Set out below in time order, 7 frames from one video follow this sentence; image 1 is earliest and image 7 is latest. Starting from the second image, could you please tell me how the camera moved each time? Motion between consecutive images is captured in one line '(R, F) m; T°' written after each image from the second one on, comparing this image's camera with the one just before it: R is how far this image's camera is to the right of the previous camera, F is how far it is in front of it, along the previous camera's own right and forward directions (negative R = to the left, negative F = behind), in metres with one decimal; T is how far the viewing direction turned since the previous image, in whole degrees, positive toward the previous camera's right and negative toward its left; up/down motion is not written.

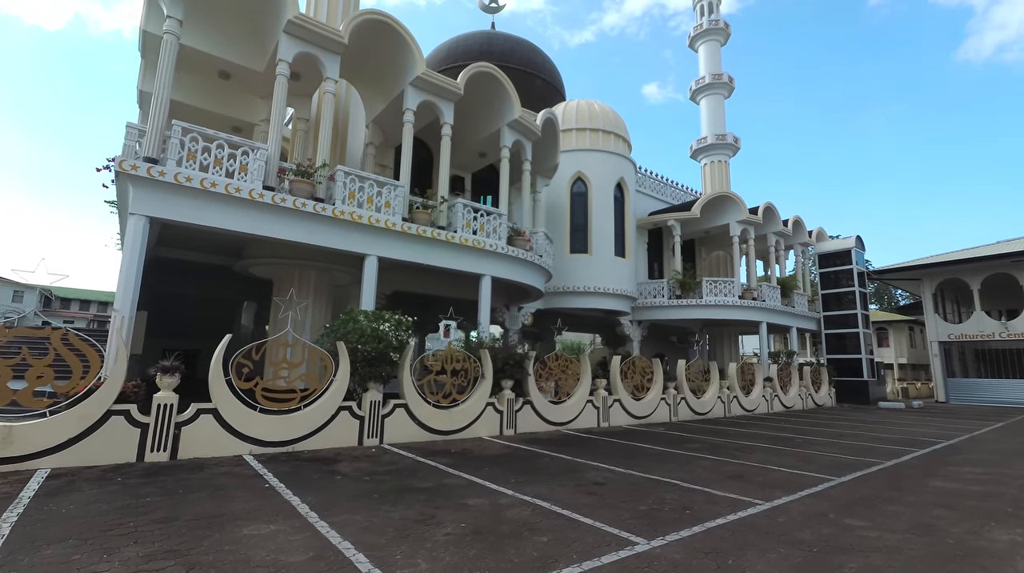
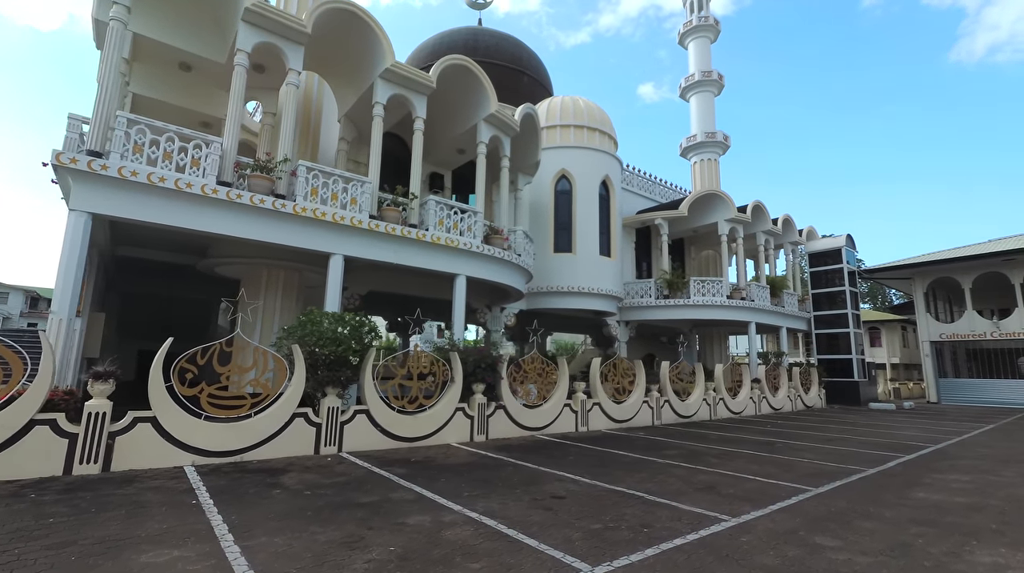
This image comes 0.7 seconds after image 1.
(+0.5, +0.4) m; 0°
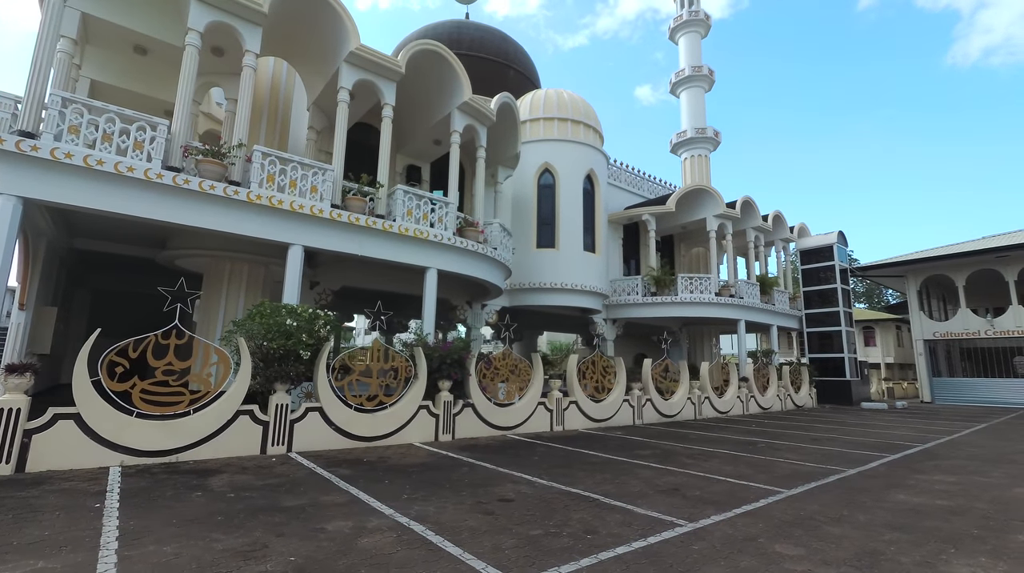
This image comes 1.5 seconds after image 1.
(+0.5, +0.4) m; 0°
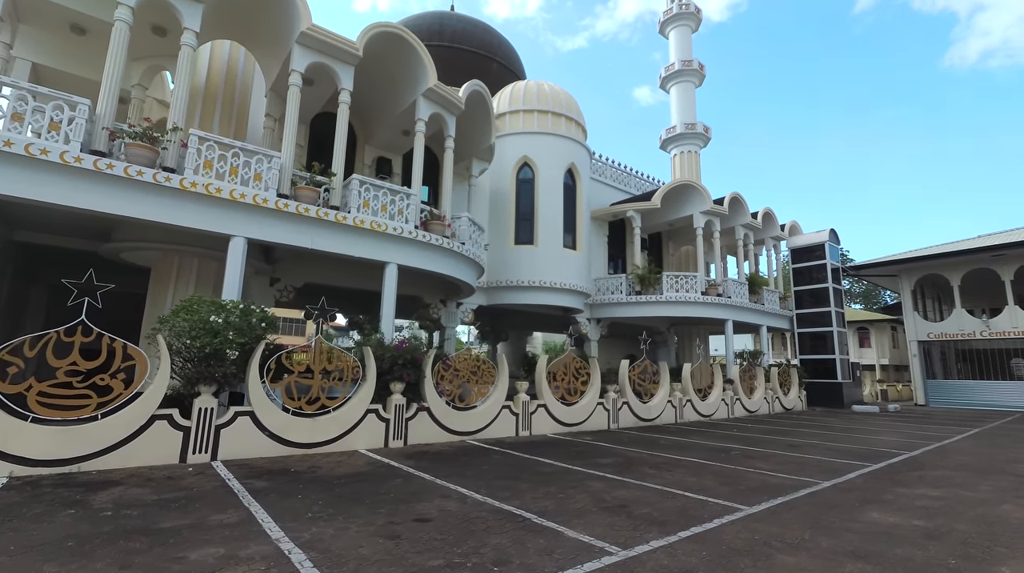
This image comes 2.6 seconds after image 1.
(+0.7, +0.6) m; 0°
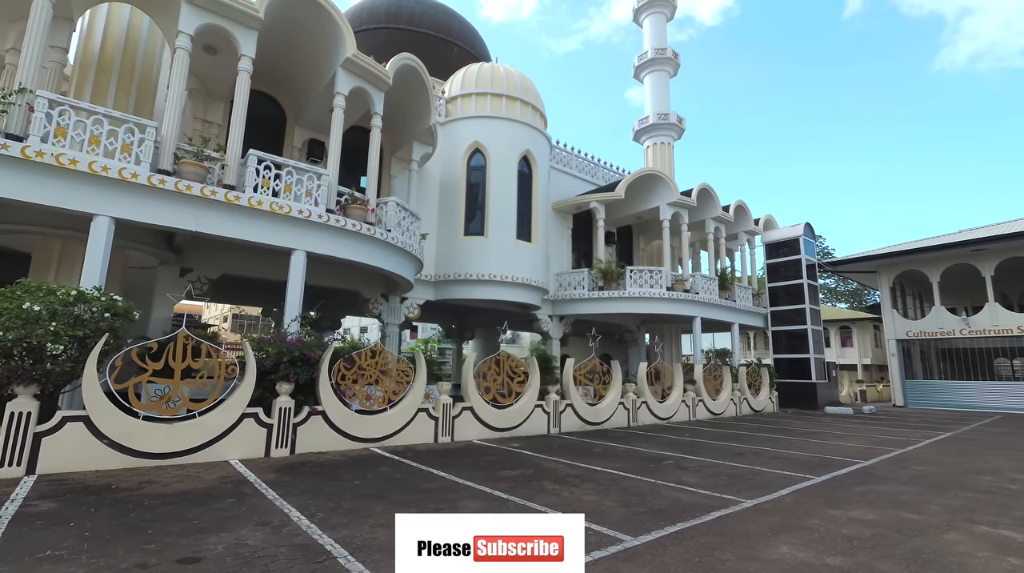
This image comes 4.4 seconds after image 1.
(+1.3, +0.9) m; +1°
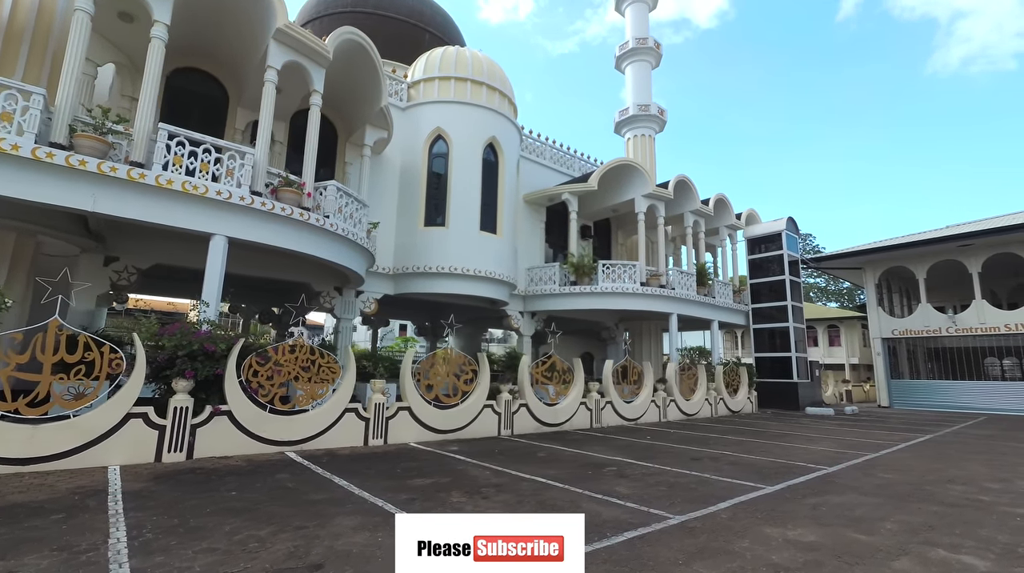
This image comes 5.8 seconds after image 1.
(+0.9, +0.7) m; 0°
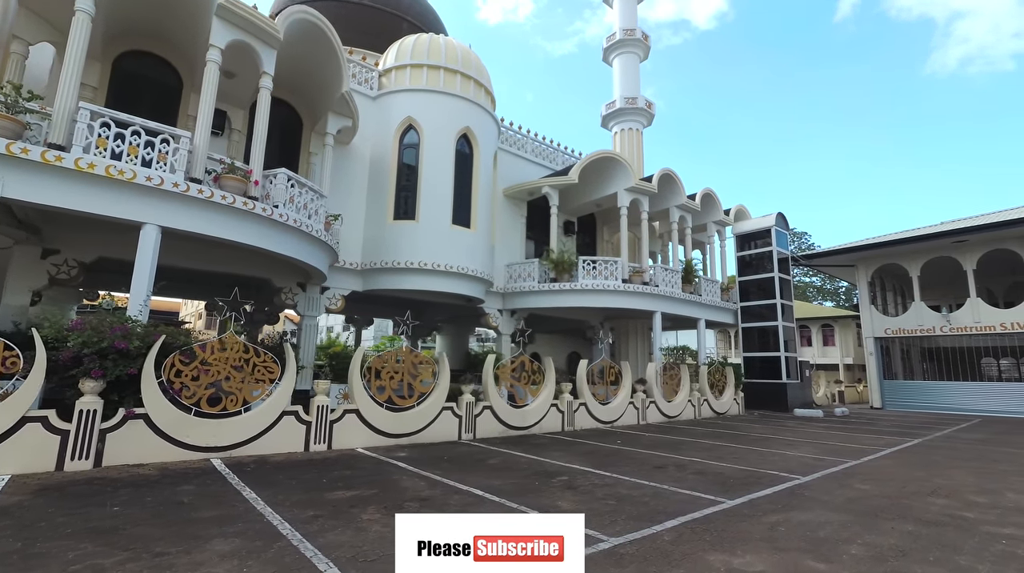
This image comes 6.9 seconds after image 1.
(+0.7, +0.6) m; 0°
